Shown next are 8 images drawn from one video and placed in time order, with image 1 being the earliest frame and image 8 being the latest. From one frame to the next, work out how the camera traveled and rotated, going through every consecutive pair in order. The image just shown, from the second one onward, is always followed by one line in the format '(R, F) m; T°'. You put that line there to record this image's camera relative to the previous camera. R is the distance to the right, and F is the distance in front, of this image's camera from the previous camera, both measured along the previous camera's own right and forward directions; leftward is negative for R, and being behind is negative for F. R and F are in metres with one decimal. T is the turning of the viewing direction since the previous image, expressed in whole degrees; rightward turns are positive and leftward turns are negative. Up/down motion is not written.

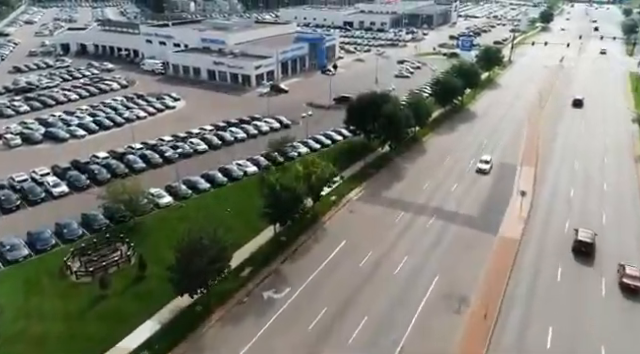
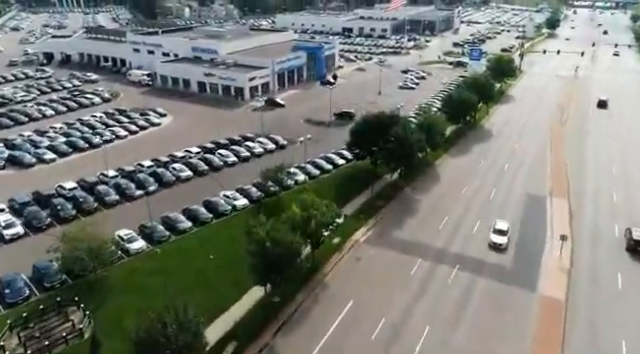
(-0.1, +5.4) m; 0°
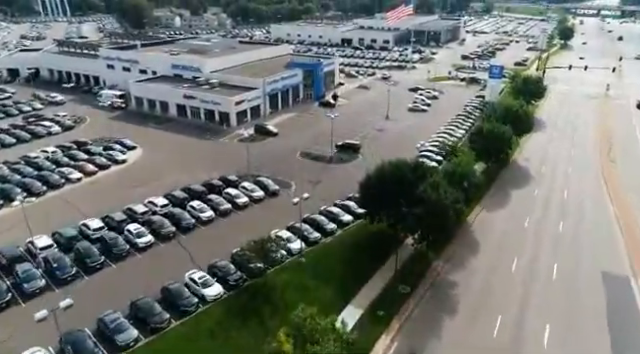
(-0.2, +9.5) m; 0°
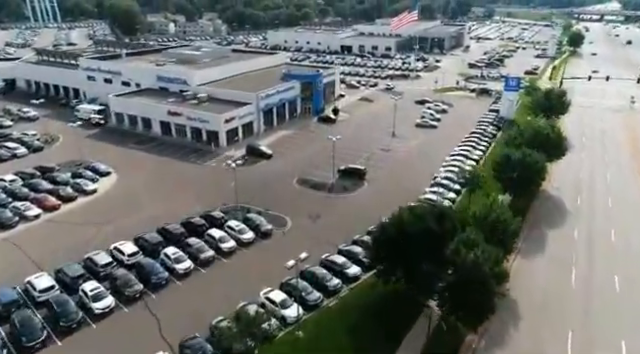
(-0.1, +5.9) m; 0°
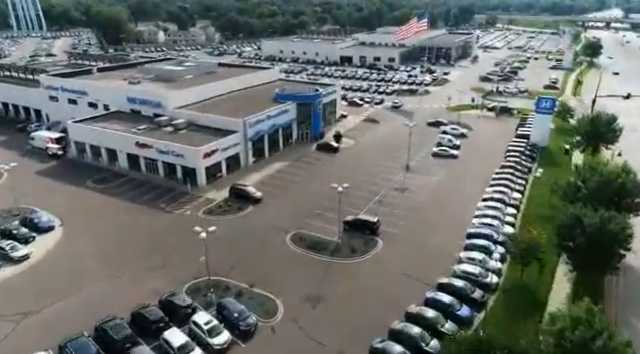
(-0.2, +9.2) m; 0°
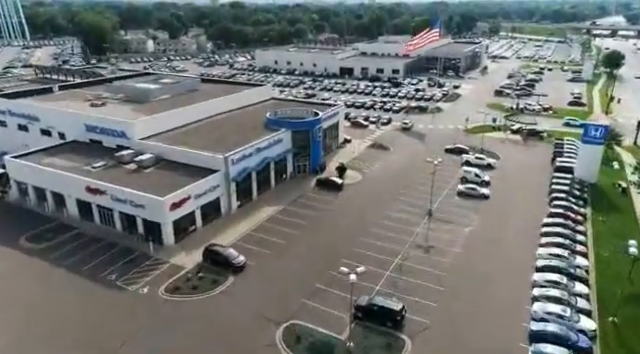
(-0.3, +9.3) m; 0°
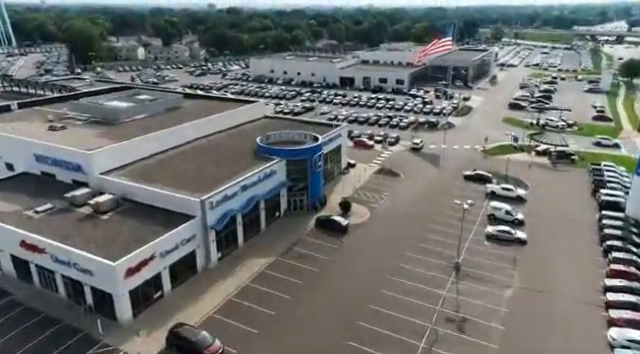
(-0.2, +7.4) m; 0°
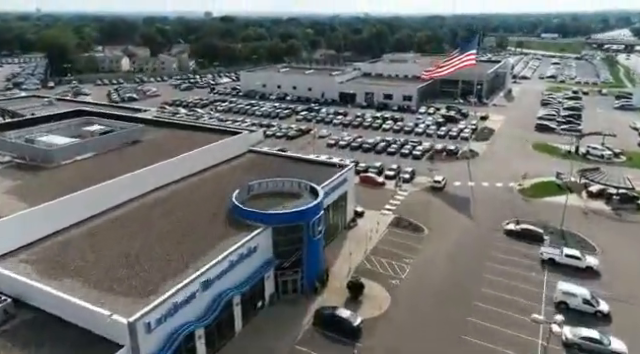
(-0.2, +10.9) m; 0°
